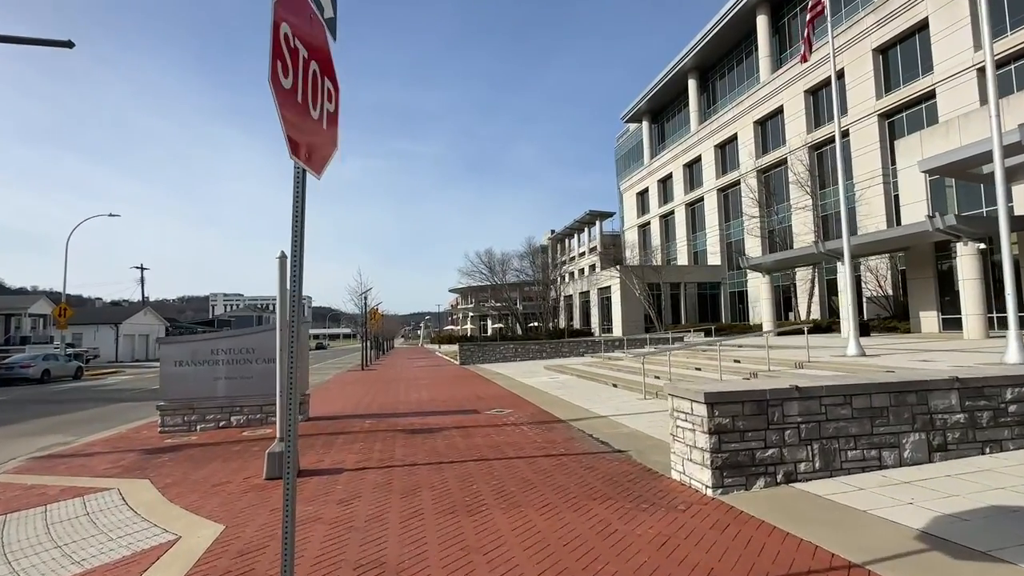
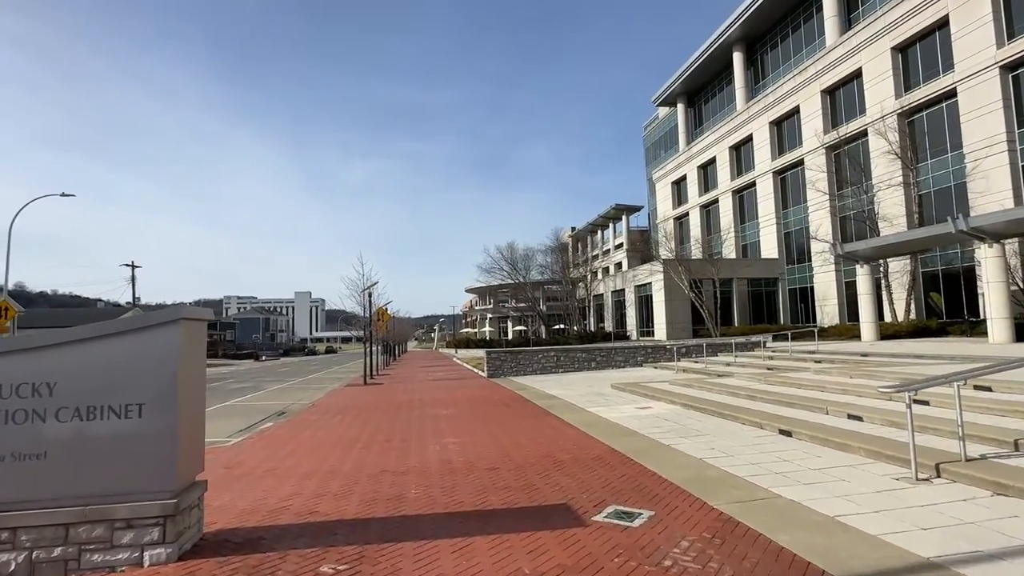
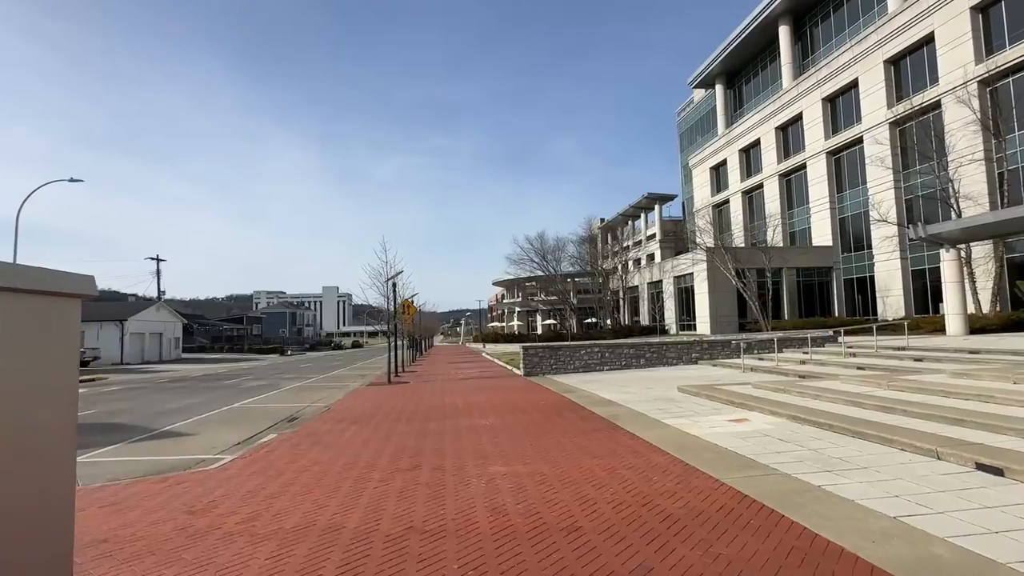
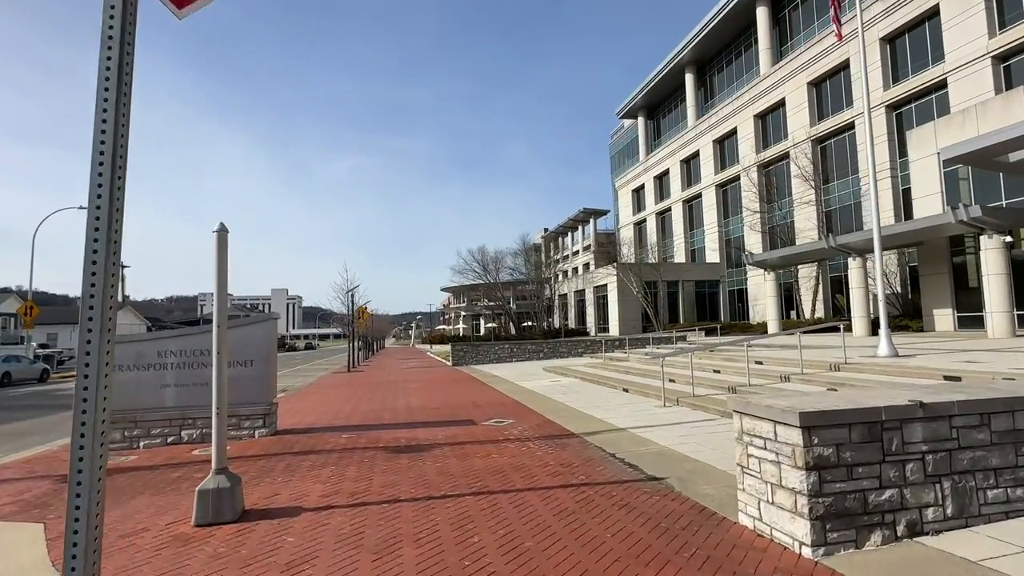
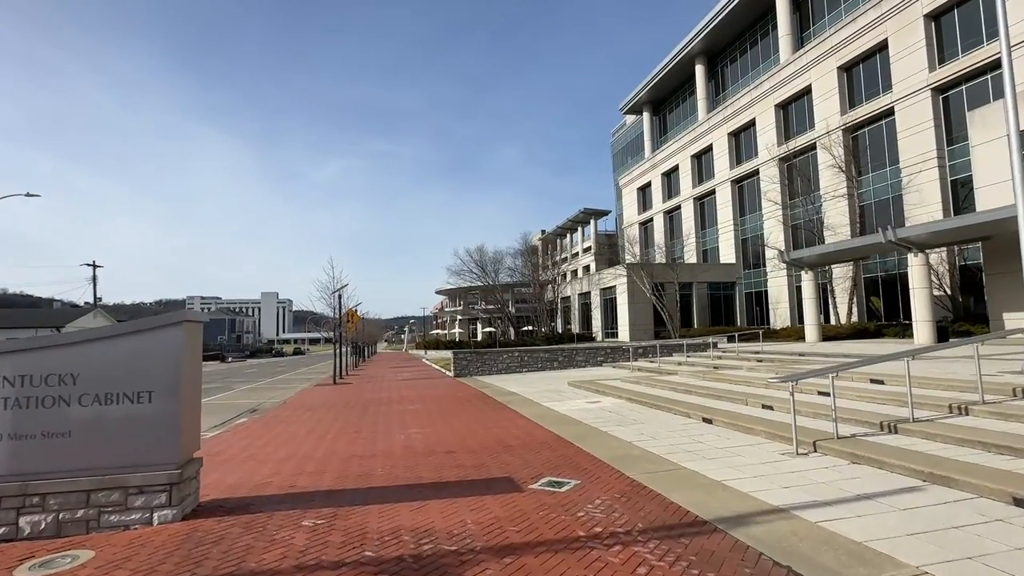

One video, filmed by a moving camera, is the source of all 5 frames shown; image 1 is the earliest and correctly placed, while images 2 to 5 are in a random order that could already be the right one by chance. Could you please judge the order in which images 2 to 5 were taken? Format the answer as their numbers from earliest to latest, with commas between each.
4, 5, 2, 3
